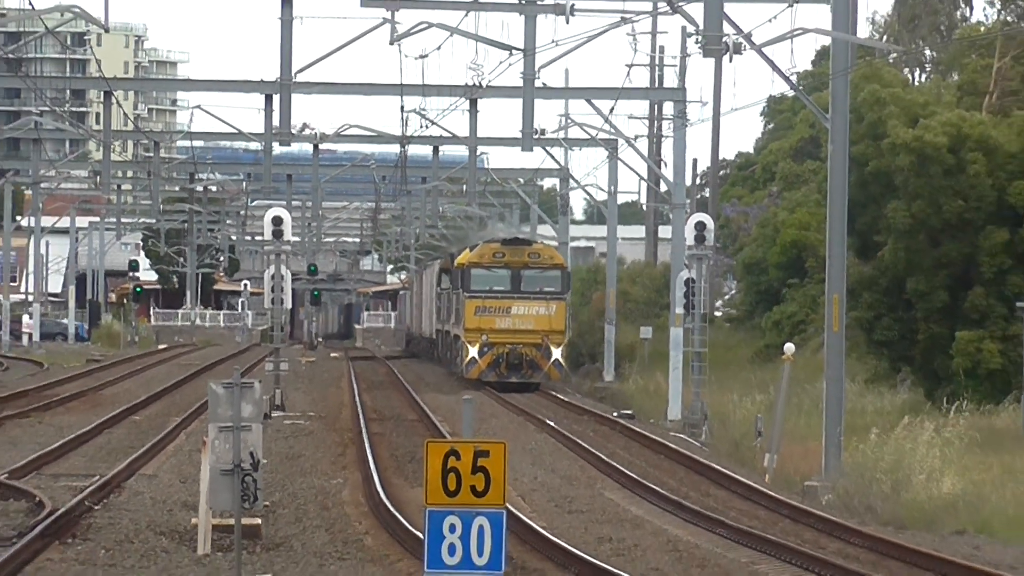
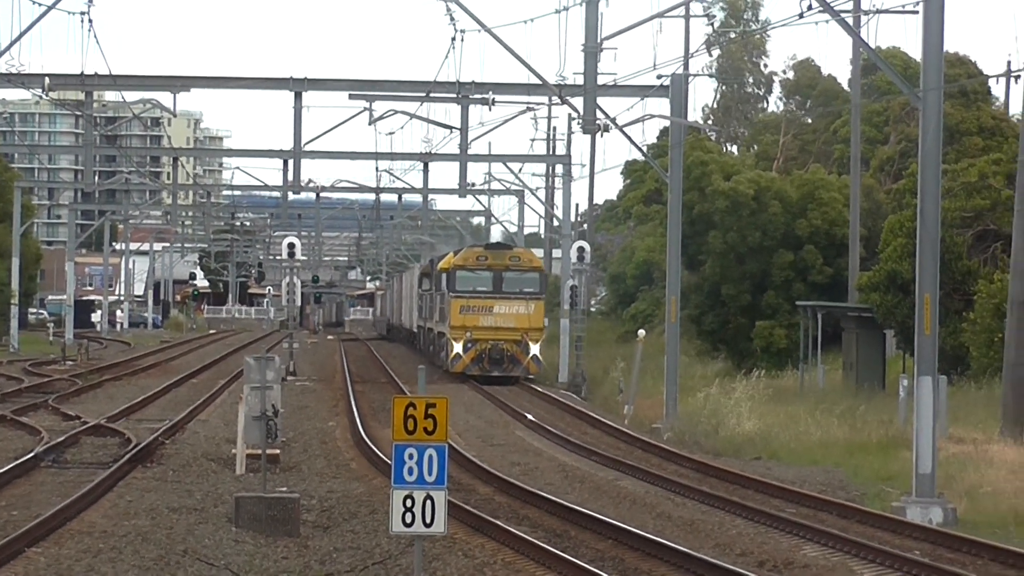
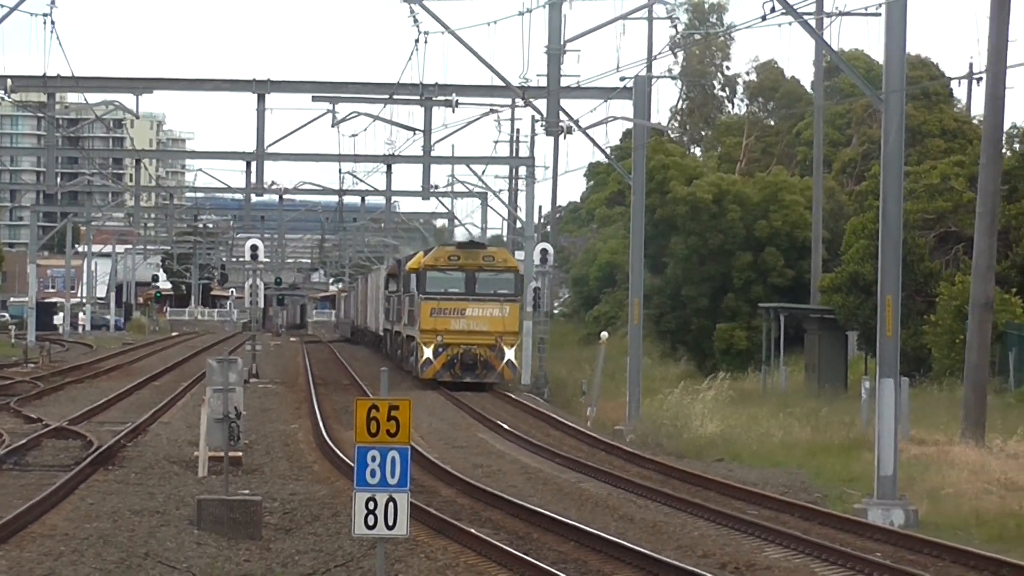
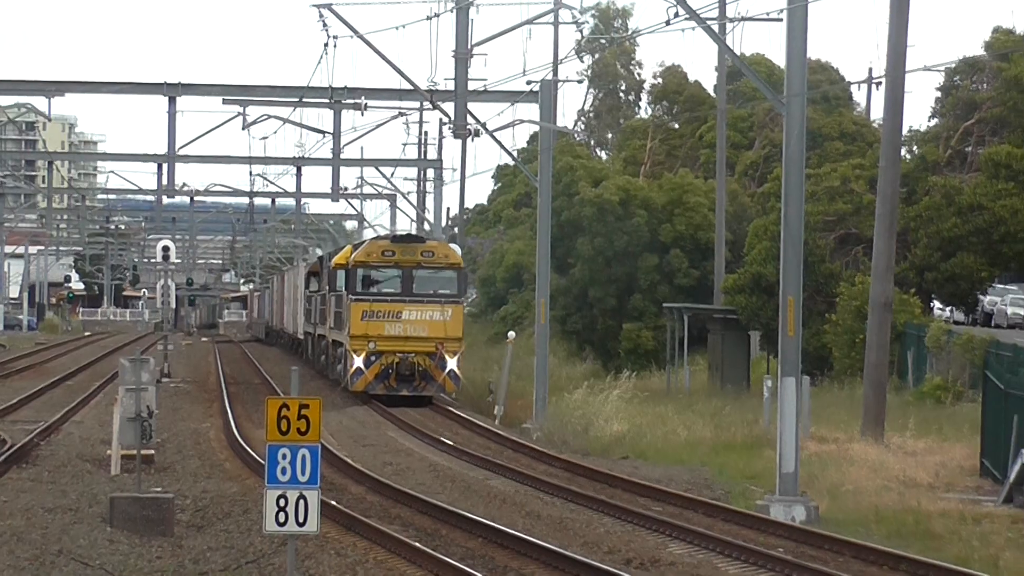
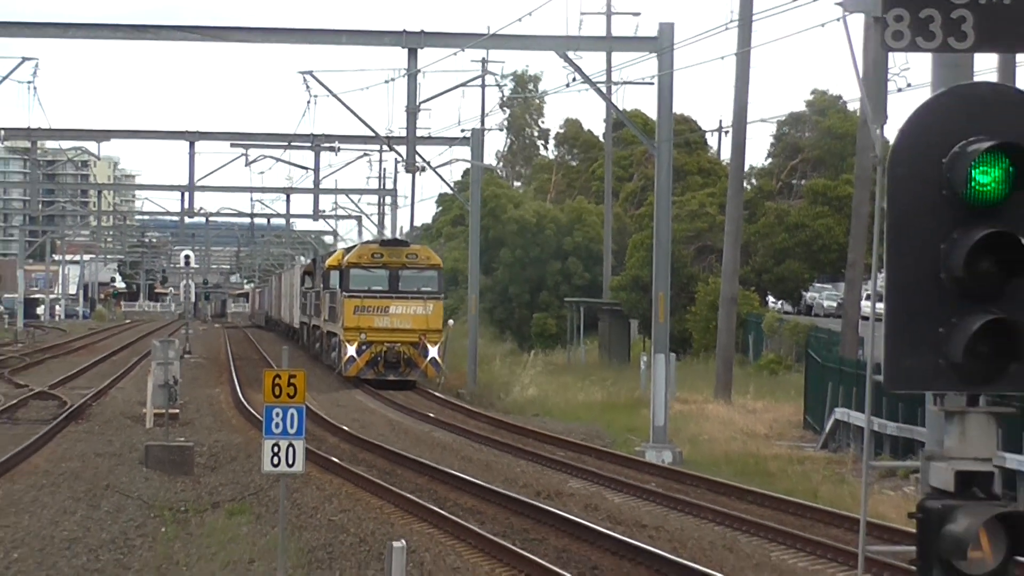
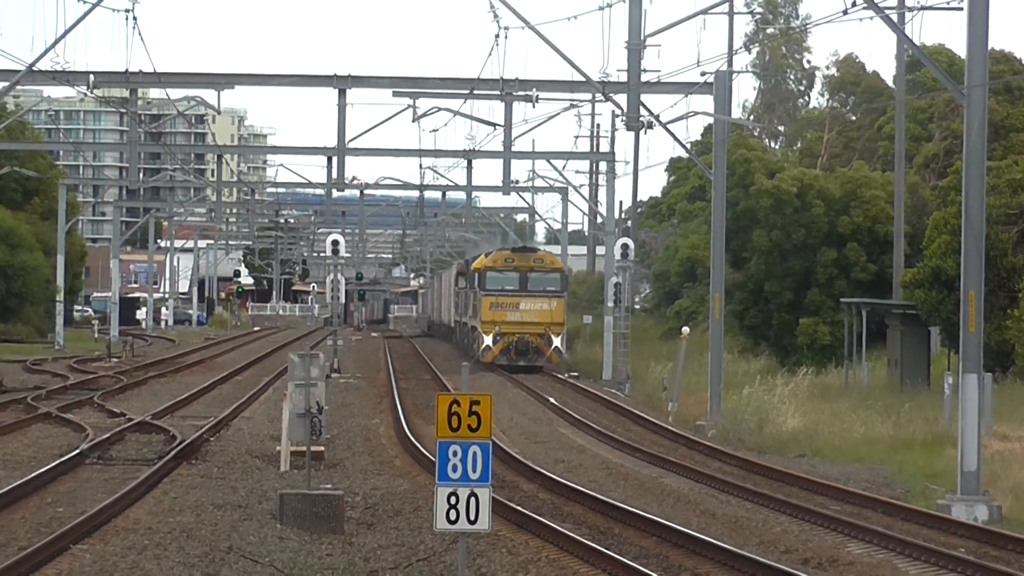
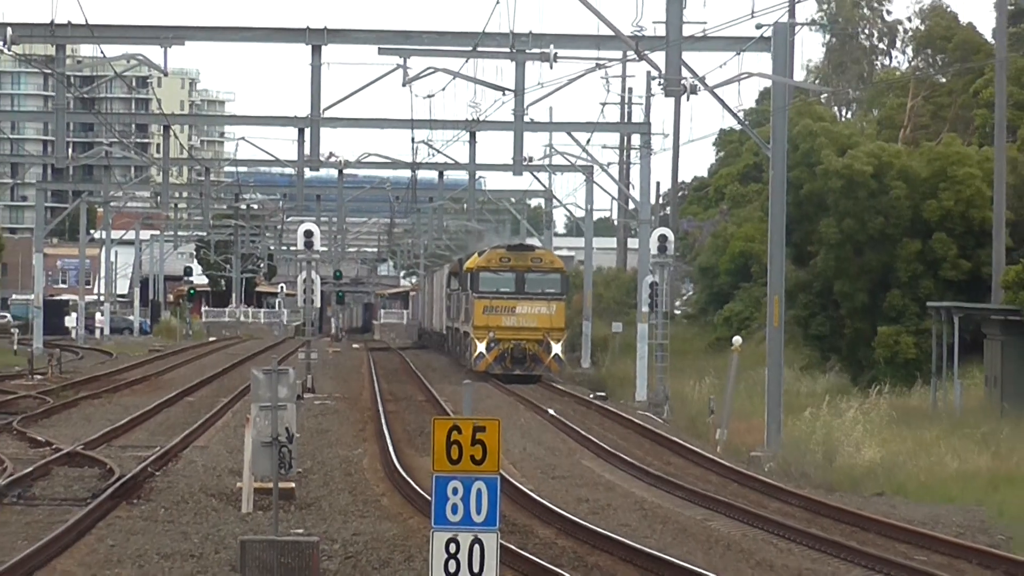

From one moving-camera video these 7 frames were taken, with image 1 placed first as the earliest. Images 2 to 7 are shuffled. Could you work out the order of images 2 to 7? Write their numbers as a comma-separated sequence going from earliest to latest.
7, 6, 2, 3, 4, 5
